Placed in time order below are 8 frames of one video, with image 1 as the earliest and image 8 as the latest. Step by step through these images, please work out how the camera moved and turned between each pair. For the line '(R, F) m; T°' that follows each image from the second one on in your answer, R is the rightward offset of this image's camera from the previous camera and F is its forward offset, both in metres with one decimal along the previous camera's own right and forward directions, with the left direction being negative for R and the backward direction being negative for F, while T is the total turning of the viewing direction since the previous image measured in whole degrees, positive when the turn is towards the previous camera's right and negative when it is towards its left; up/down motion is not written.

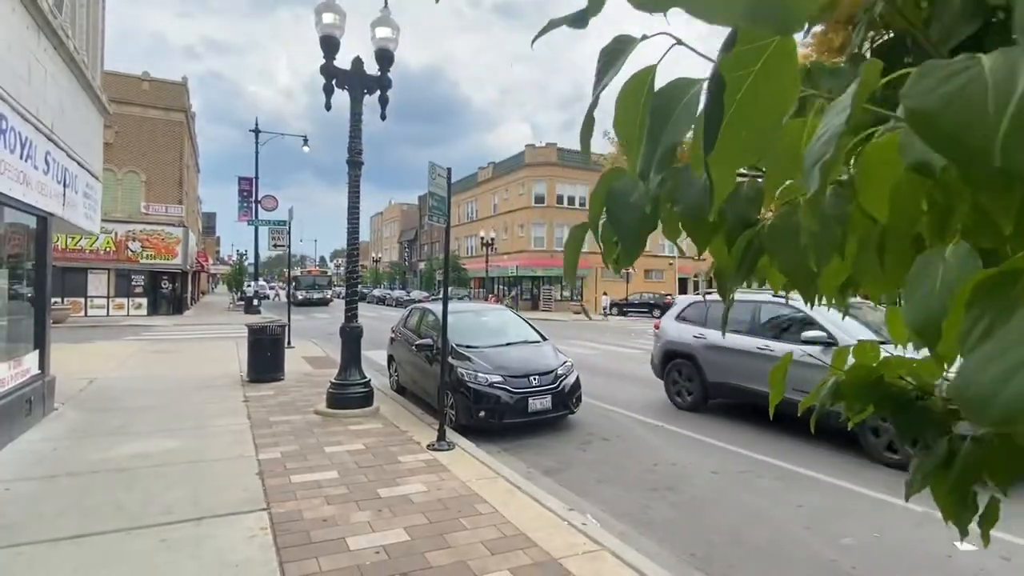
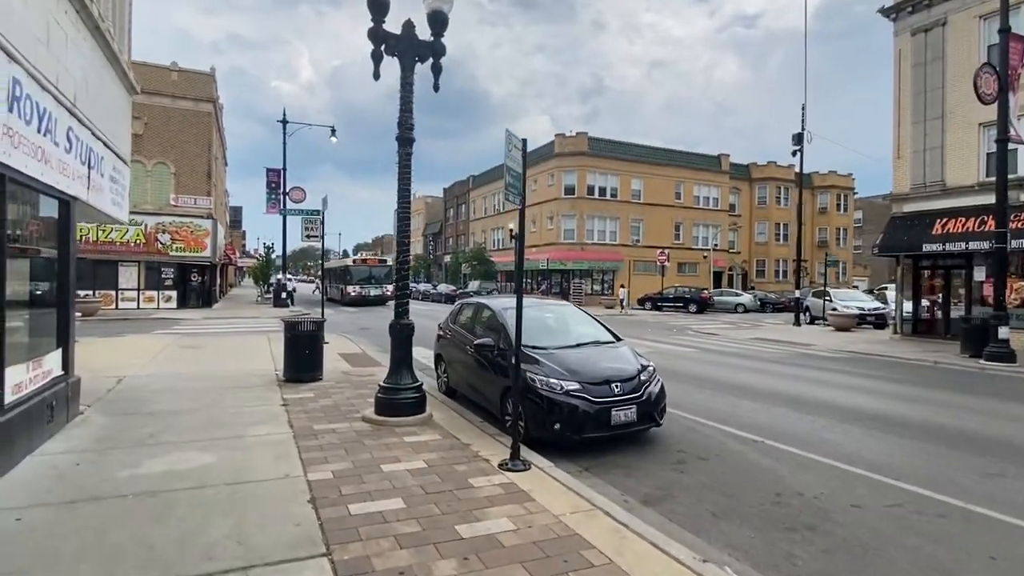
(-0.7, +1.0) m; -2°
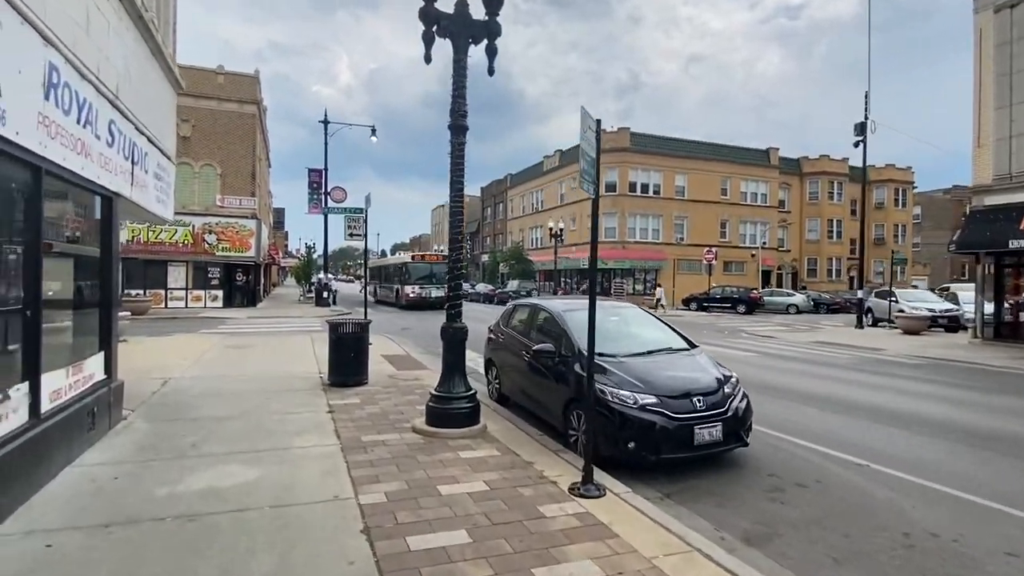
(-0.3, +0.6) m; -4°
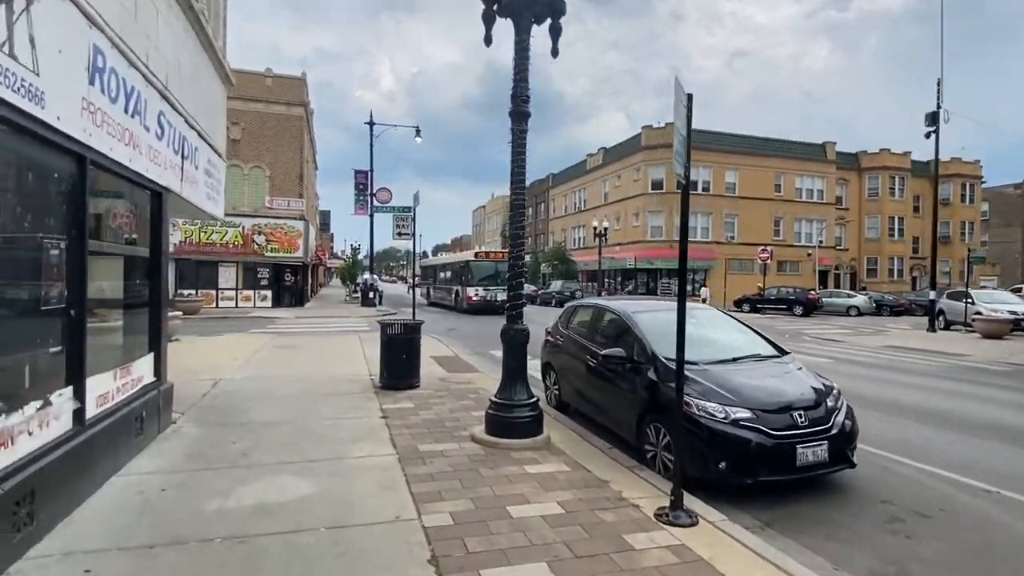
(-0.3, +0.6) m; -4°
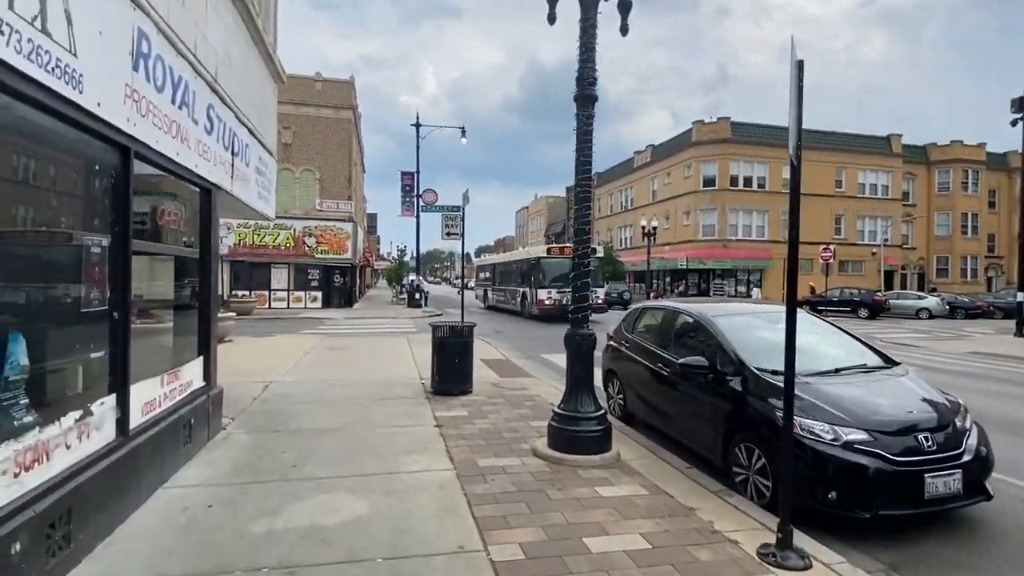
(-0.3, +0.5) m; -4°
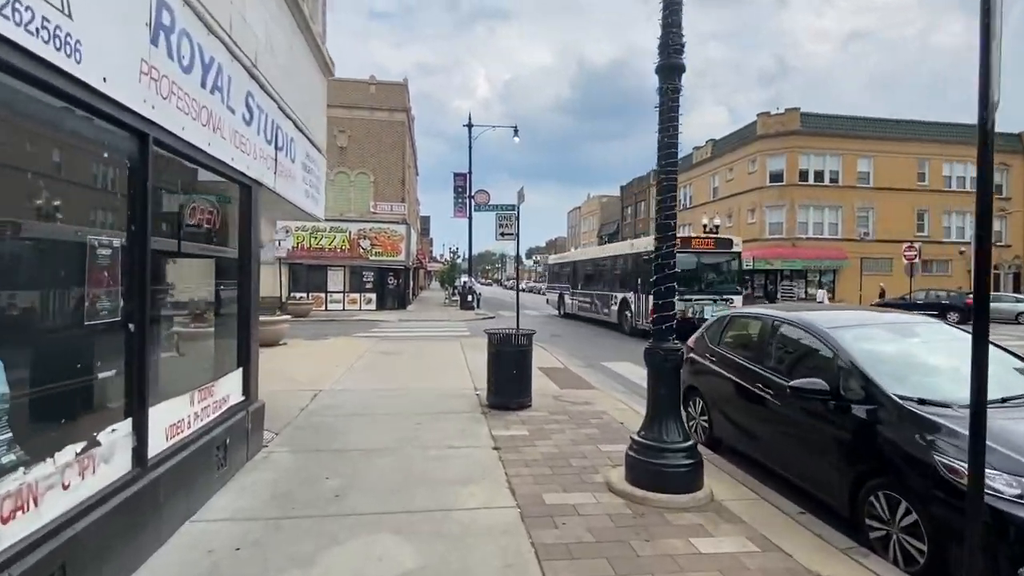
(-0.2, +0.8) m; -5°
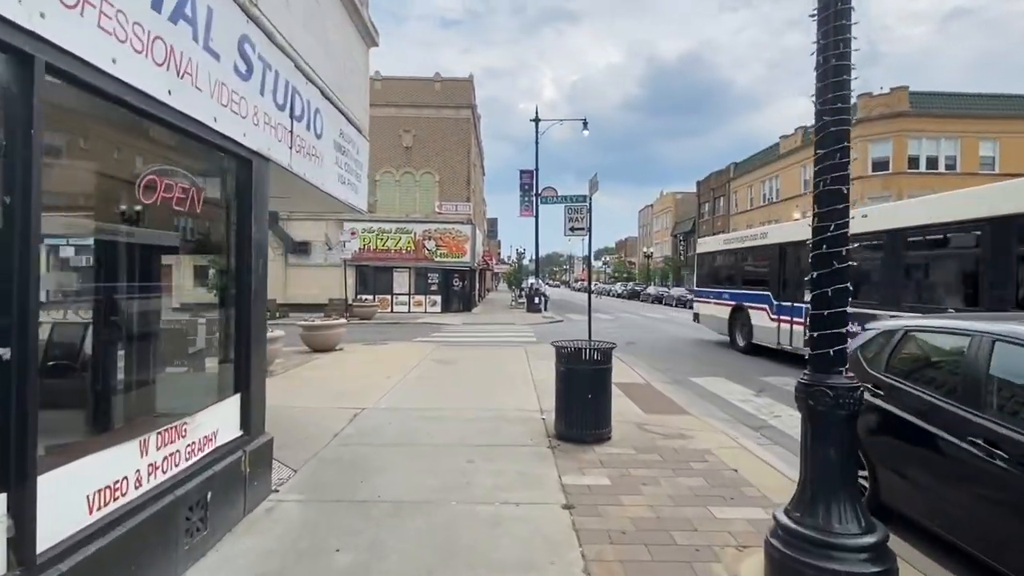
(-0.1, +1.6) m; -7°
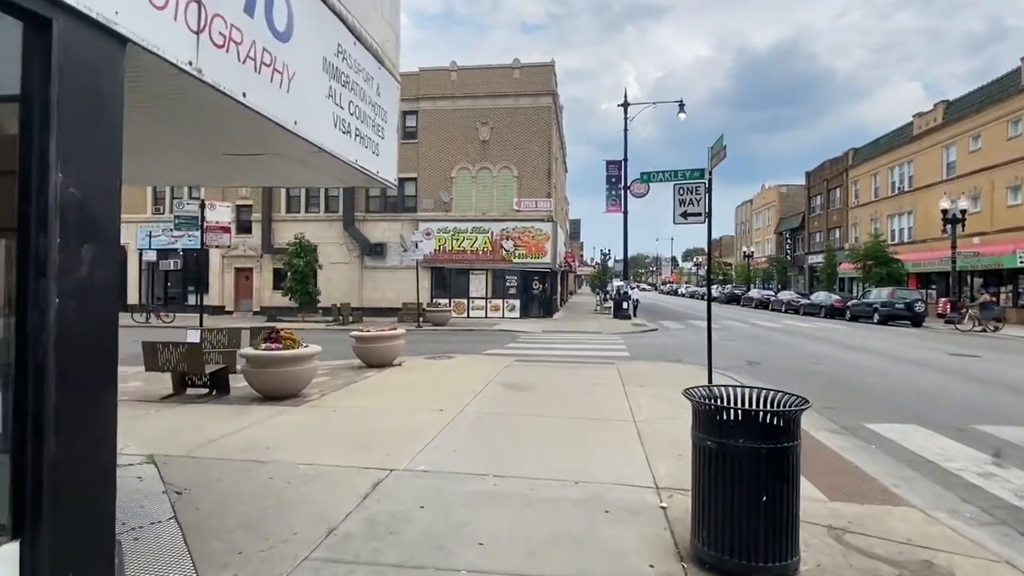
(-0.1, +2.7) m; -9°
